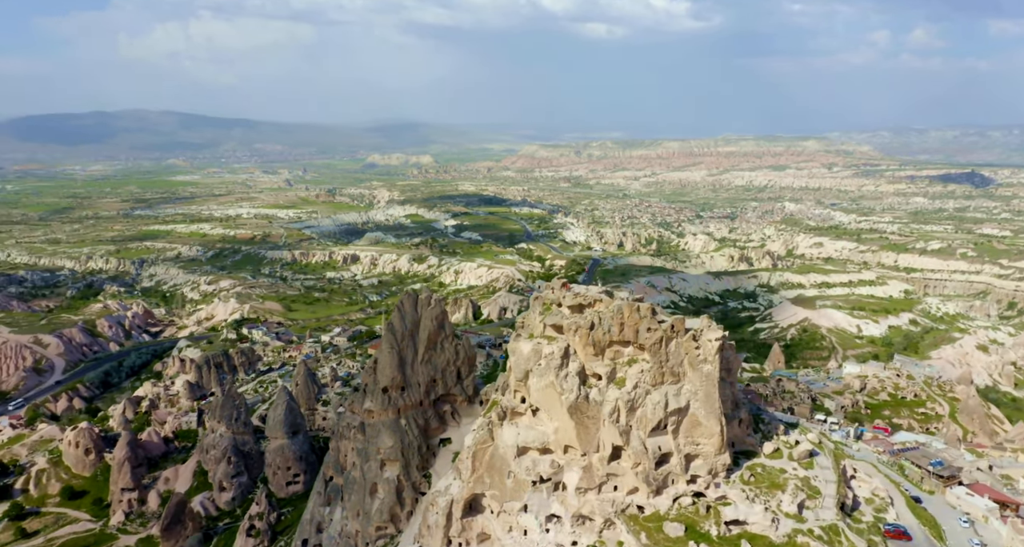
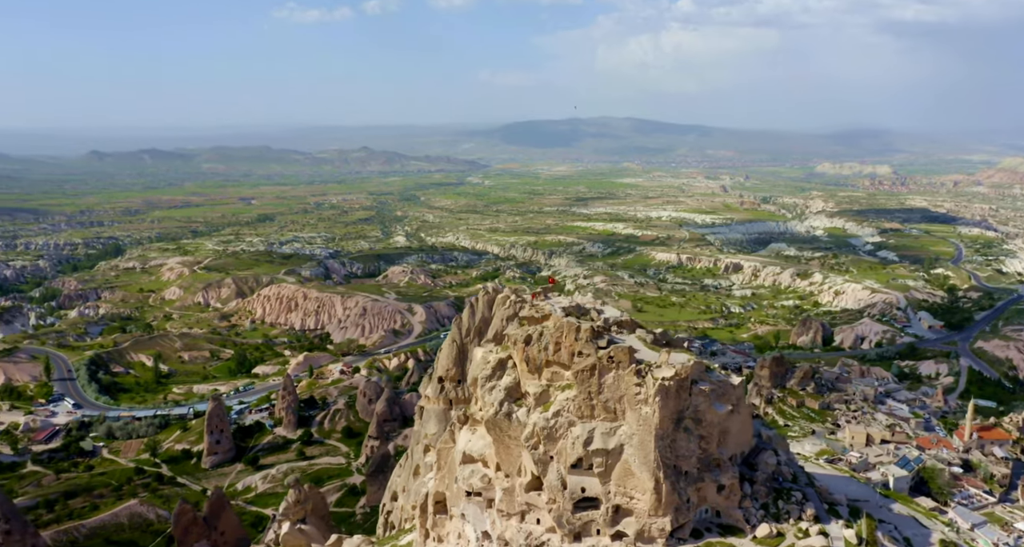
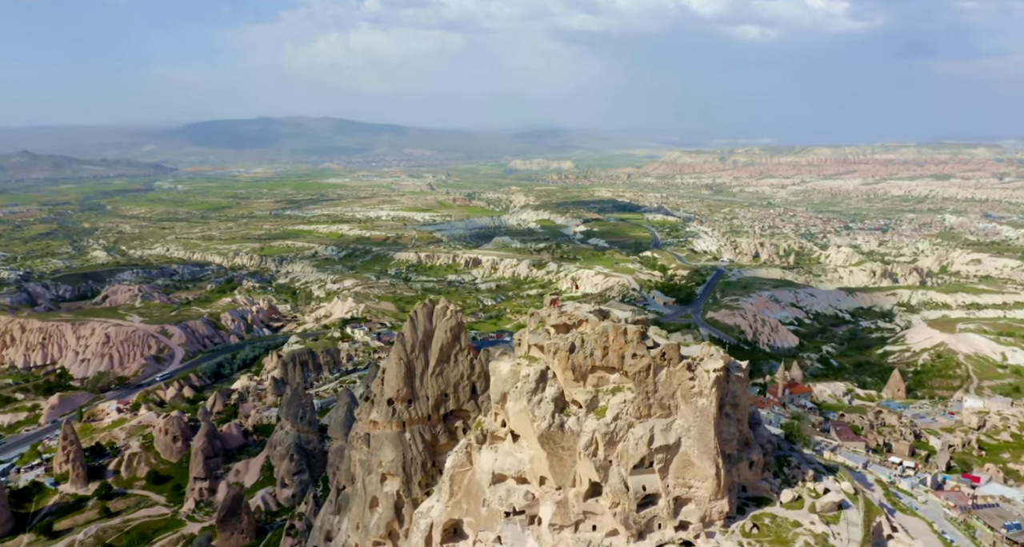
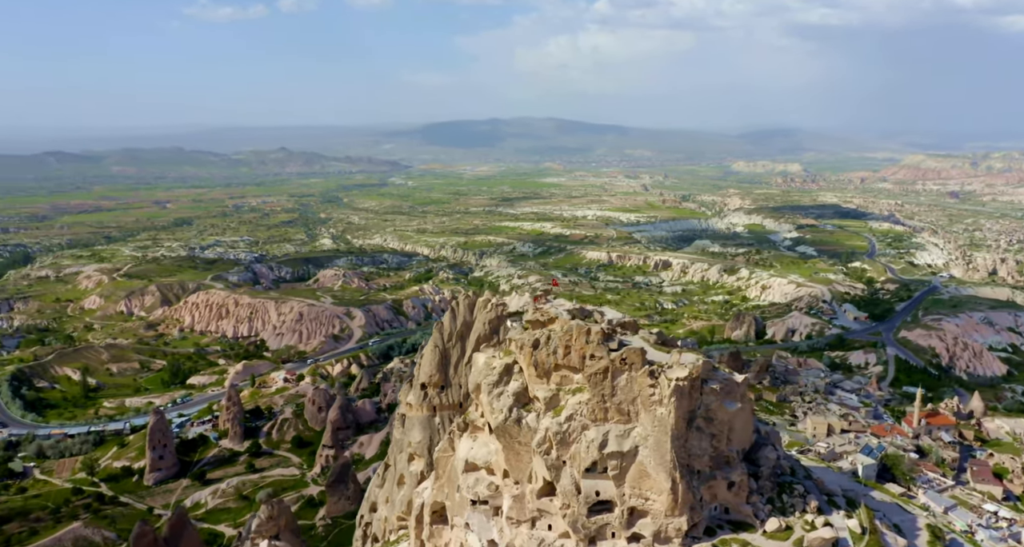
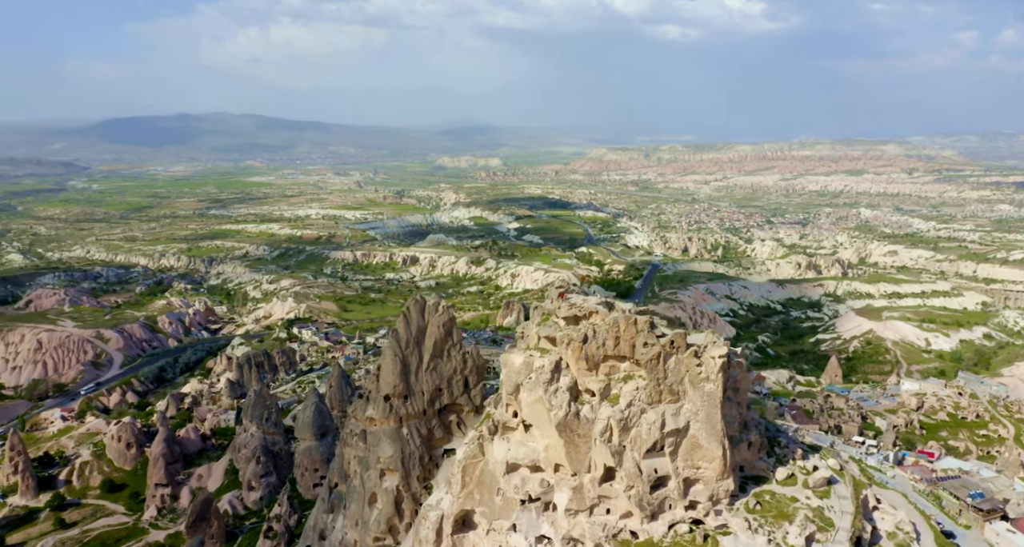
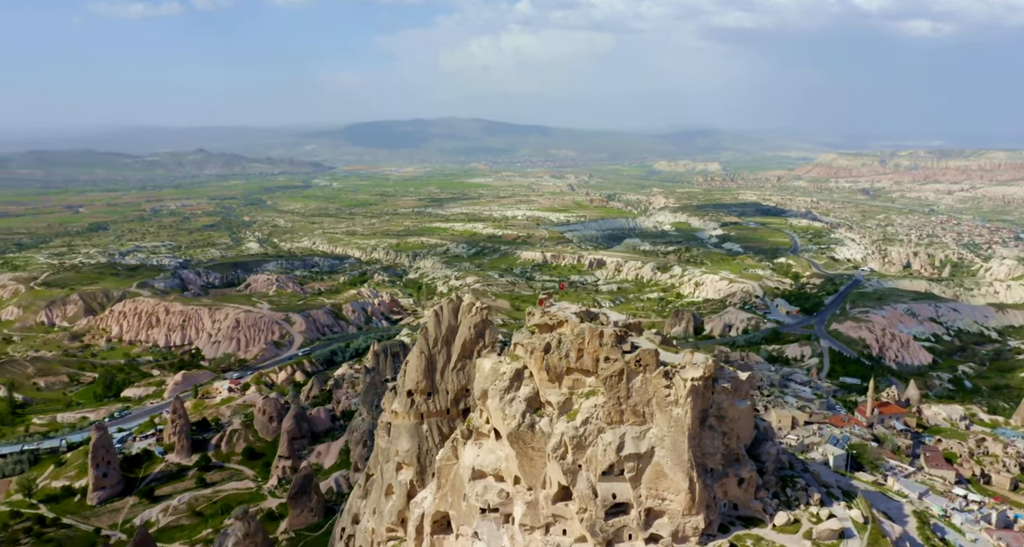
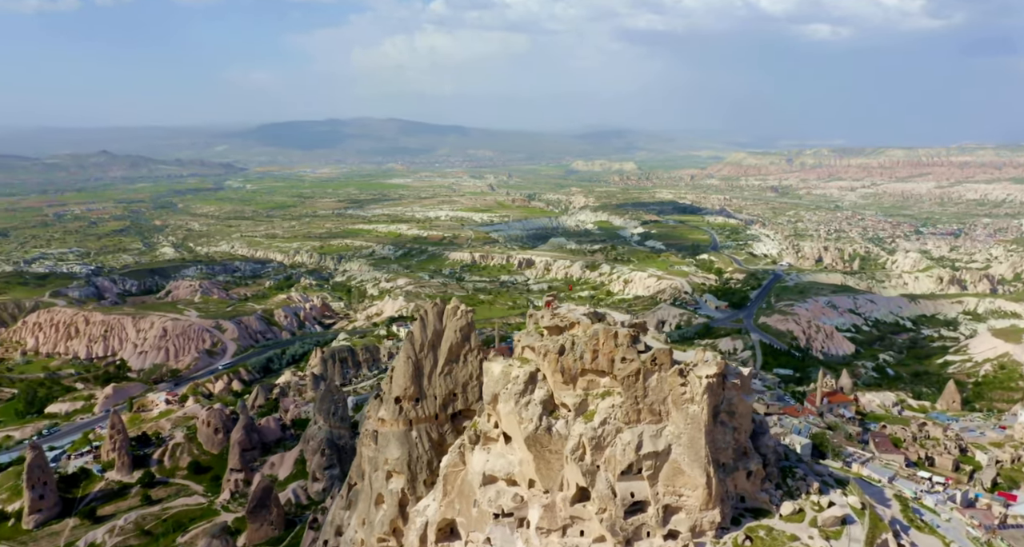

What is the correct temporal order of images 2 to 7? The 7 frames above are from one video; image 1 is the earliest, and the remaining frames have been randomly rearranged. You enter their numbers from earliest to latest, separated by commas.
5, 3, 7, 6, 4, 2
